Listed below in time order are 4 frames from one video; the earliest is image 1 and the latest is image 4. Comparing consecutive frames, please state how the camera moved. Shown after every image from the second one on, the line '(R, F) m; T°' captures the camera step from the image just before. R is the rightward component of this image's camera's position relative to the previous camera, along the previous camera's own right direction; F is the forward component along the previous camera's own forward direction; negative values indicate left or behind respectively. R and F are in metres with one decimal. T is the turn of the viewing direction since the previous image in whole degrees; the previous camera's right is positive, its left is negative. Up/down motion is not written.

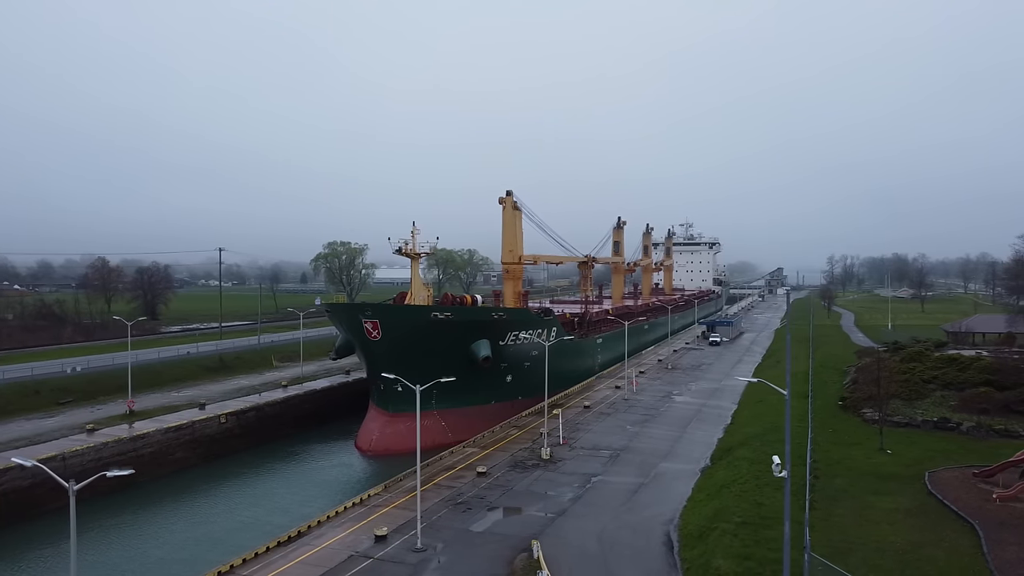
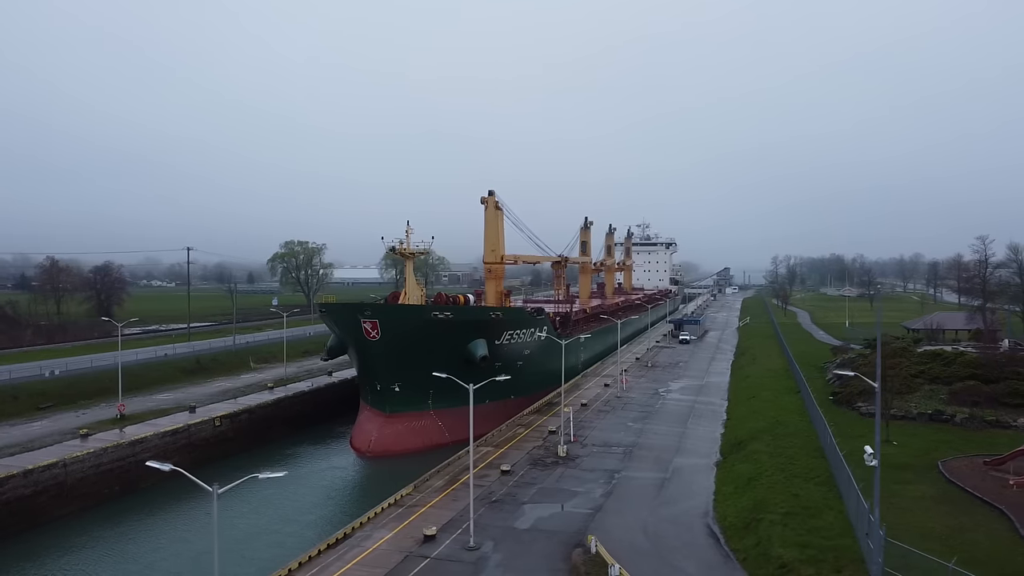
(-1.2, 0.0) m; +4°
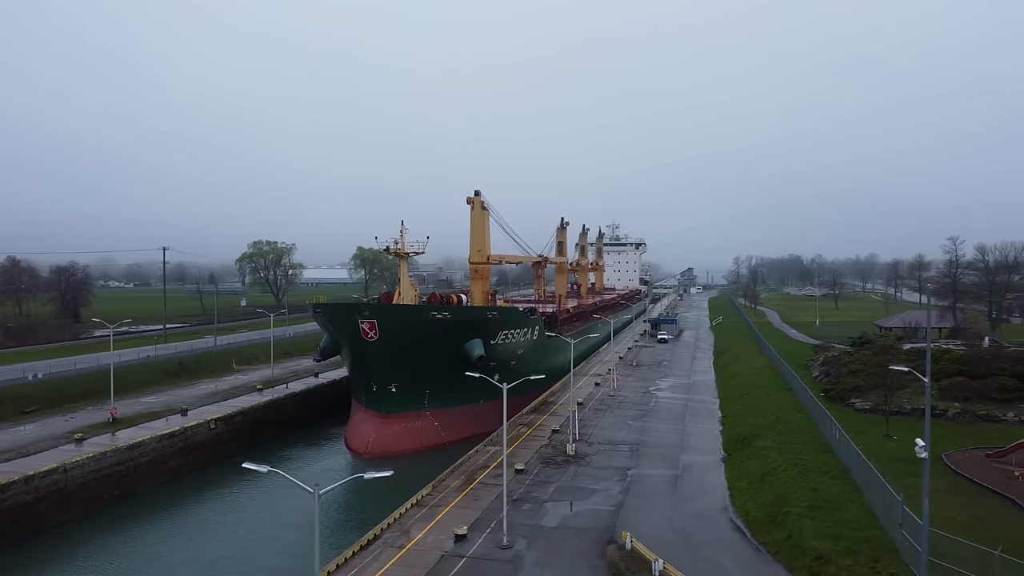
(-0.8, 0.0) m; +2°
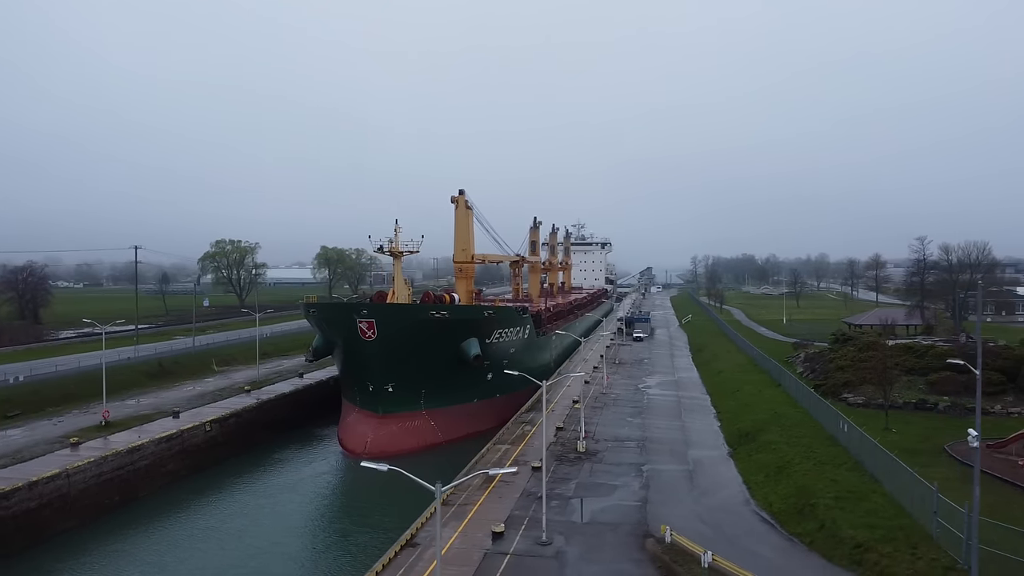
(-0.9, 0.0) m; +3°
